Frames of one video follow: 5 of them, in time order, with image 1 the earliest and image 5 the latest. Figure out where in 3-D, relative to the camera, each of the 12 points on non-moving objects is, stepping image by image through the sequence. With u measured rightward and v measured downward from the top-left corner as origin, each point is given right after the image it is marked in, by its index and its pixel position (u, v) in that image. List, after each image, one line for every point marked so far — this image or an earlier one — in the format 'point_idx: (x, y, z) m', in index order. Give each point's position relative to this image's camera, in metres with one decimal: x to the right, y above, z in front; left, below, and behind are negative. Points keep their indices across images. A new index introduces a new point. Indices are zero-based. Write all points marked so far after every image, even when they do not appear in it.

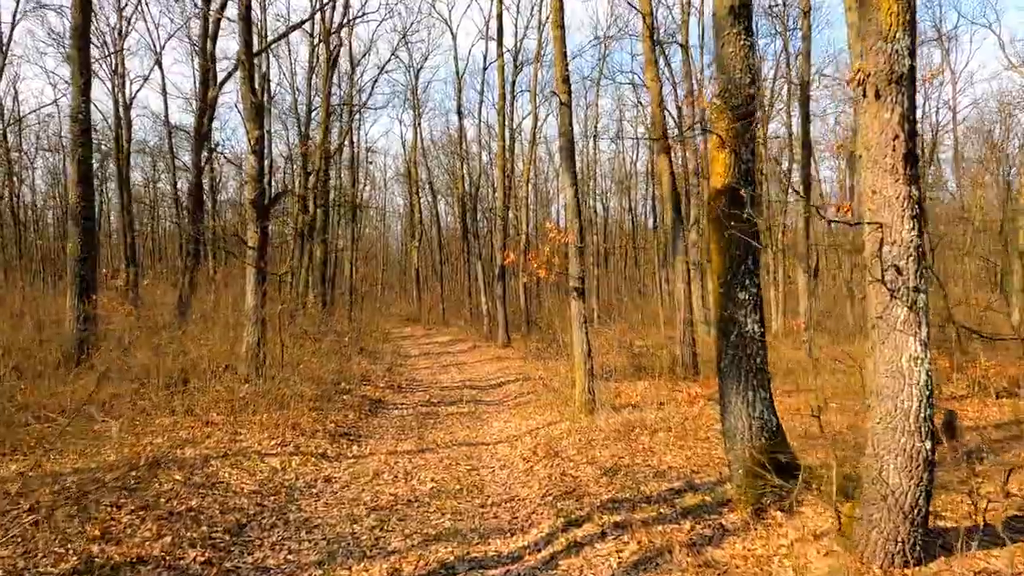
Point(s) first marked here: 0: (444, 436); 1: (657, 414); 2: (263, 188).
0: (-0.9, -1.9, +8.4) m
1: (+1.9, -1.7, +8.7) m
2: (-4.3, +1.7, +11.1) m
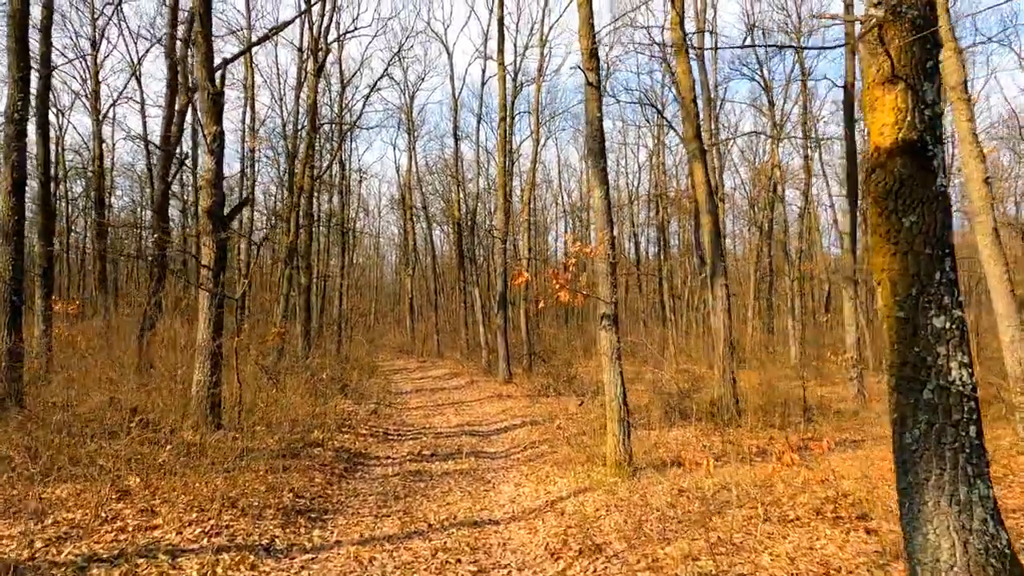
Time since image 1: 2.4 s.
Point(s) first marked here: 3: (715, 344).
0: (-0.7, -2.2, +6.3) m
1: (+2.1, -2.0, +6.6) m
2: (-4.1, +1.3, +9.2) m
3: (+3.4, -0.9, +10.8) m
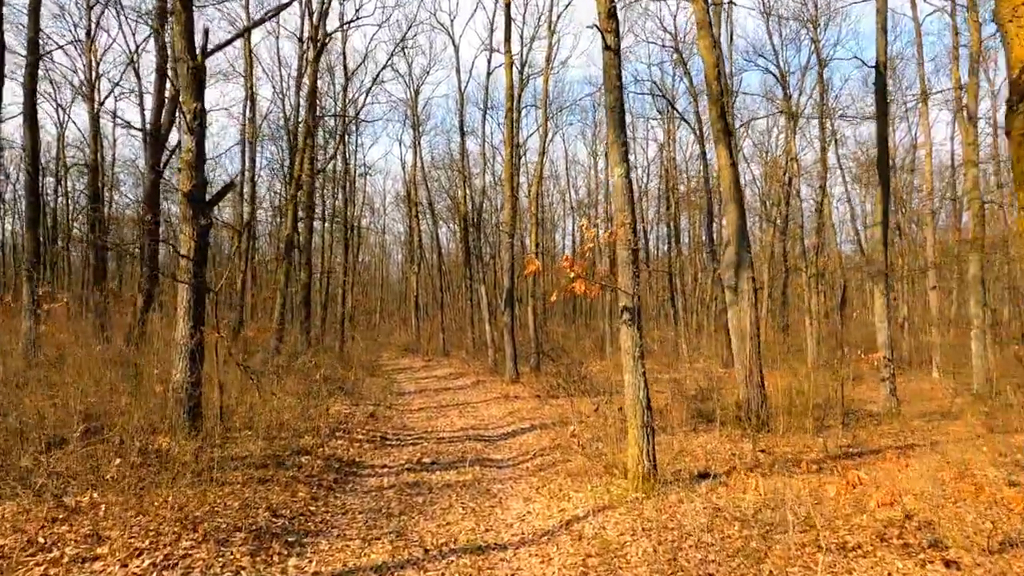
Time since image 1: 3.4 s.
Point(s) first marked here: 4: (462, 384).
0: (-0.6, -2.1, +5.5) m
1: (+2.2, -1.9, +5.8) m
2: (-4.0, +1.4, +8.4) m
3: (+3.5, -0.8, +9.9) m
4: (-1.5, -2.7, +18.3) m
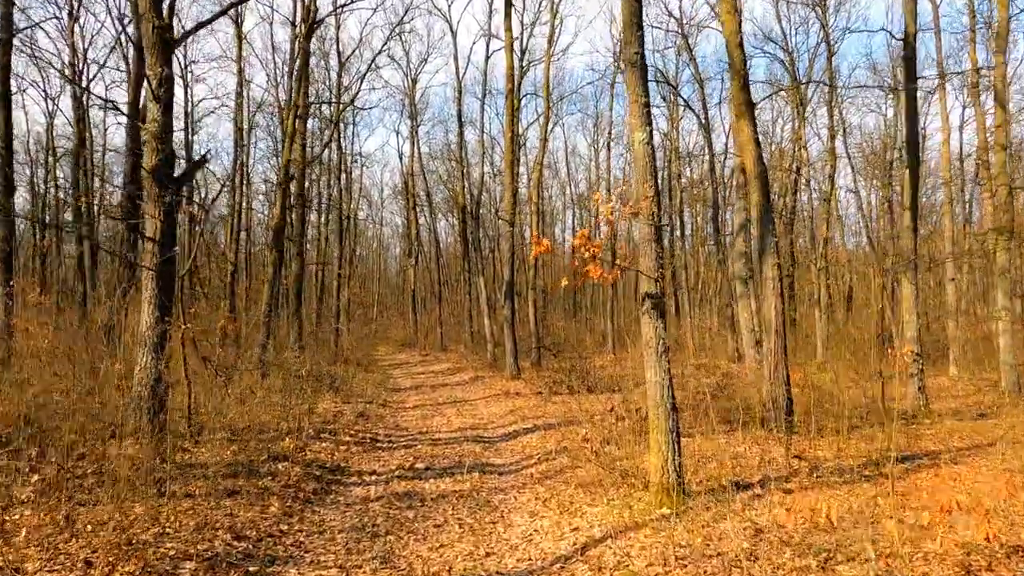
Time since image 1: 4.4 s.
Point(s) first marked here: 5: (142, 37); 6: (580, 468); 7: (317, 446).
0: (-0.6, -2.0, +4.7) m
1: (+2.2, -1.7, +5.0) m
2: (-4.0, +1.6, +7.5) m
3: (+3.5, -0.7, +9.1) m
4: (-1.4, -2.5, +17.4) m
5: (-4.4, +3.0, +7.6) m
6: (+0.7, -1.9, +6.9) m
7: (-2.4, -2.0, +7.9) m
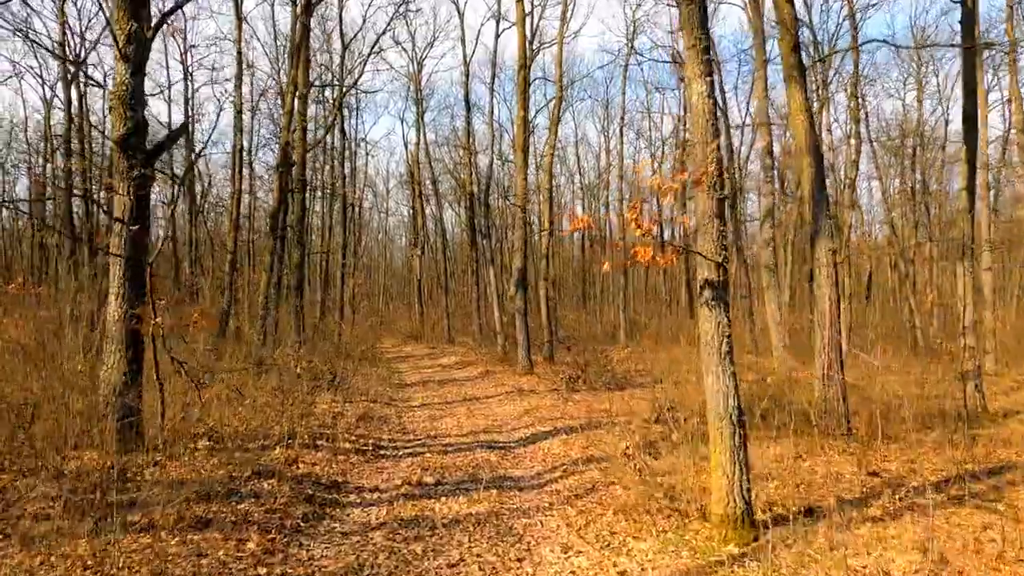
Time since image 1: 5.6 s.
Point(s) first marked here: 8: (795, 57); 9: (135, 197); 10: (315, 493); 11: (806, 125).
0: (-0.4, -1.9, +3.7) m
1: (+2.4, -1.7, +3.9) m
2: (-3.8, +1.7, +6.5) m
3: (+3.8, -0.5, +8.0) m
4: (-1.1, -2.2, +16.5) m
5: (-4.2, +3.1, +6.6) m
6: (+0.9, -1.8, +5.9) m
7: (-2.2, -1.8, +7.0) m
8: (+3.5, +2.9, +8.1) m
9: (-3.8, +0.9, +6.4) m
10: (-1.8, -1.9, +5.9) m
11: (+3.7, +2.0, +8.1) m
